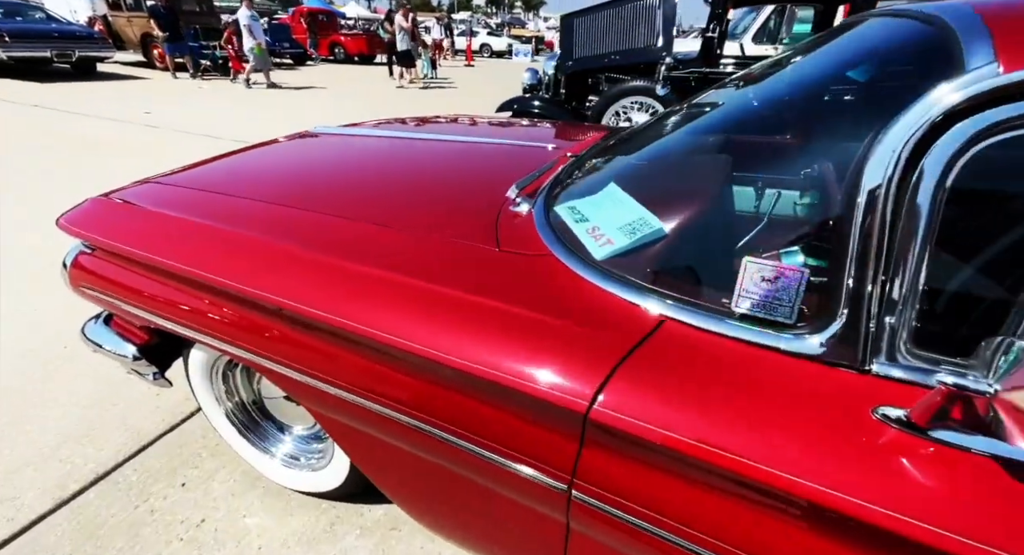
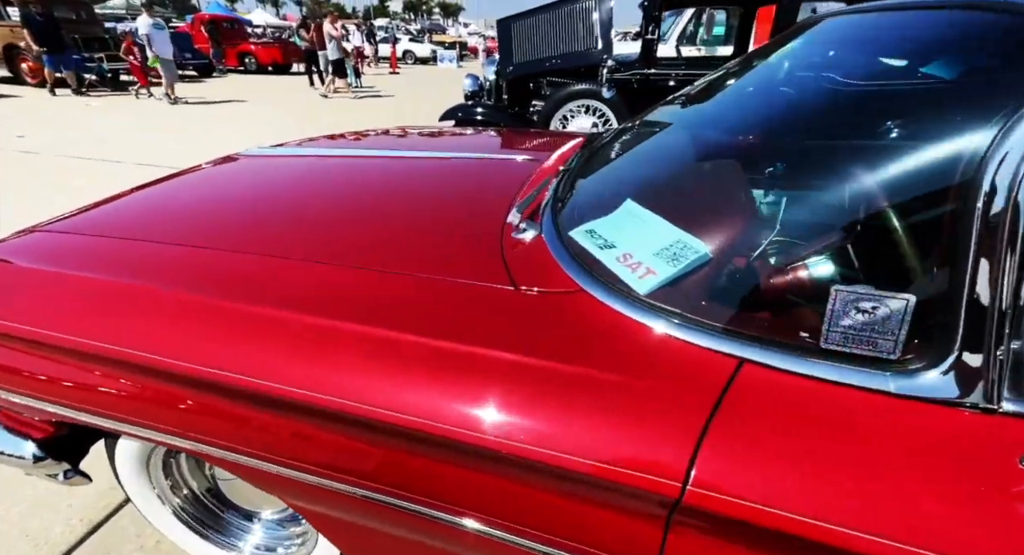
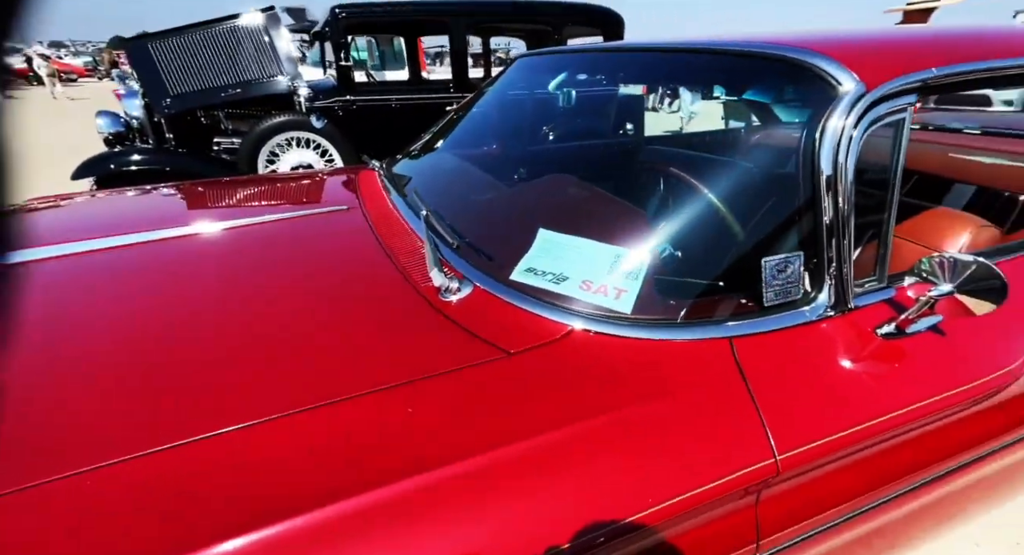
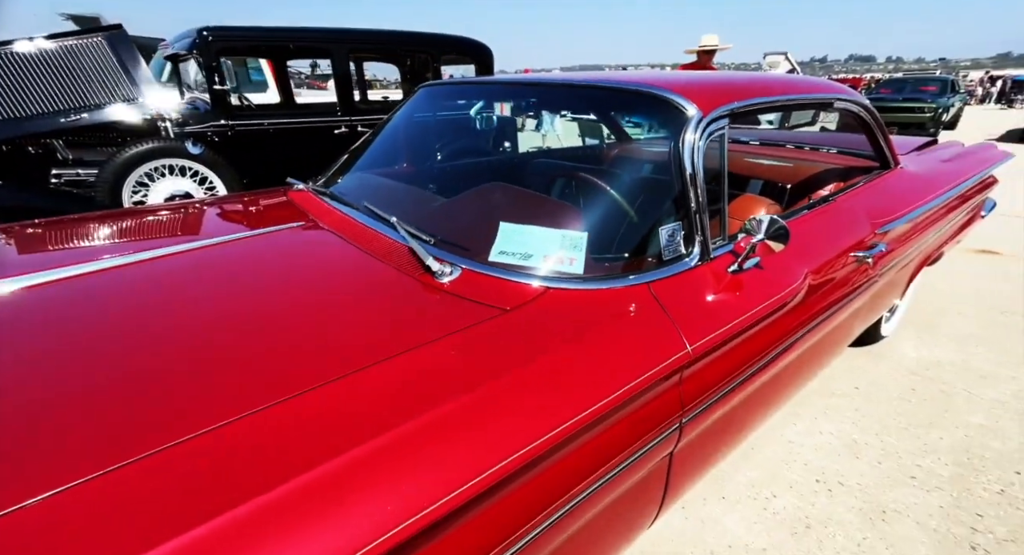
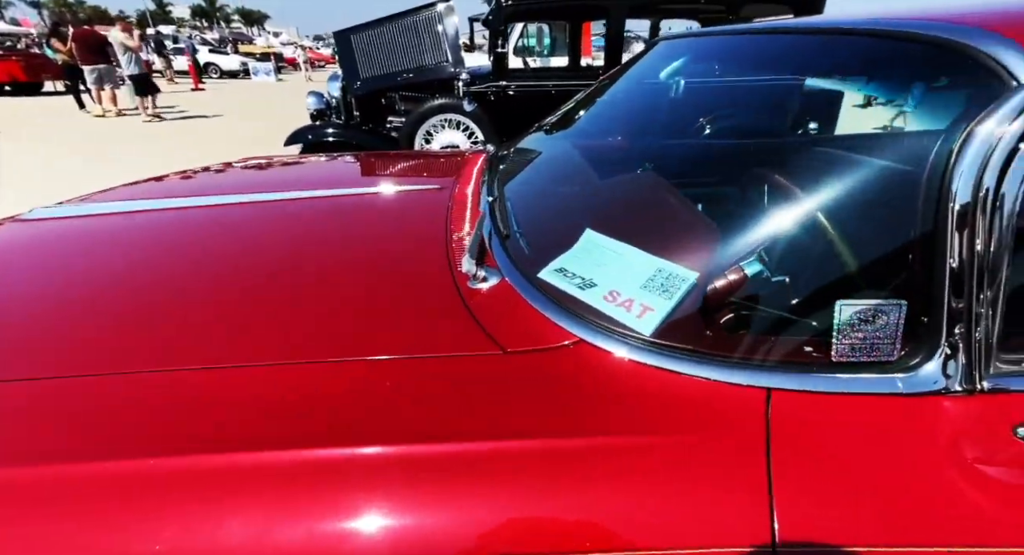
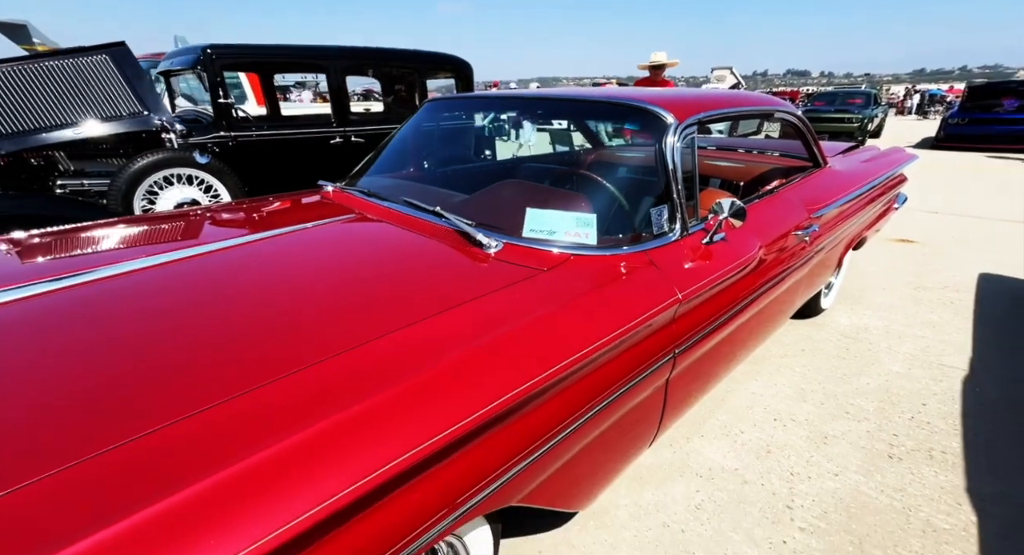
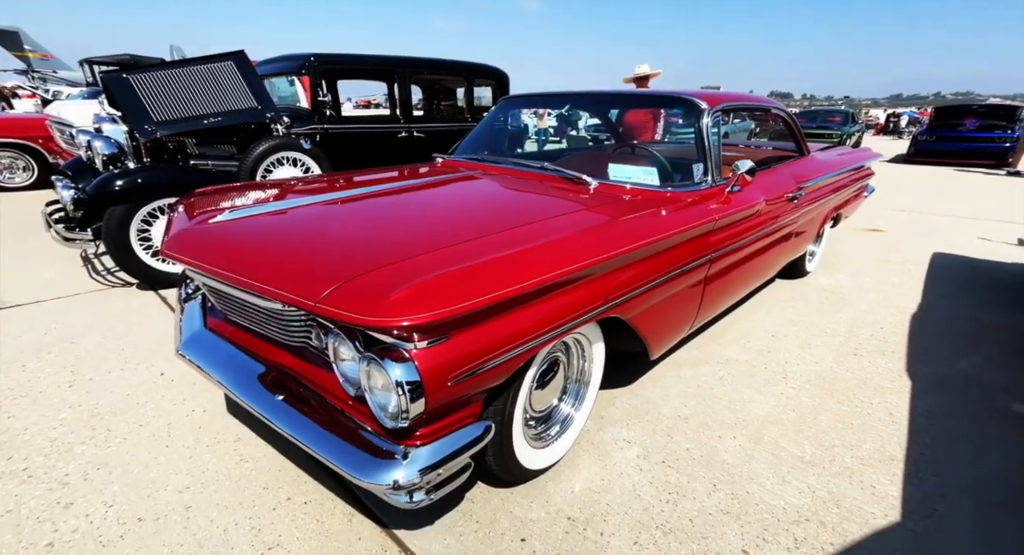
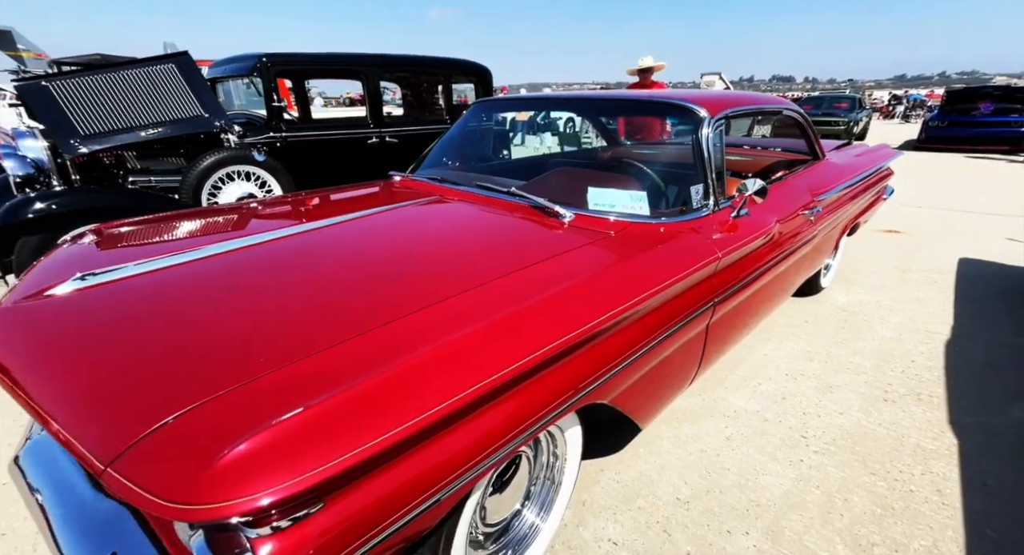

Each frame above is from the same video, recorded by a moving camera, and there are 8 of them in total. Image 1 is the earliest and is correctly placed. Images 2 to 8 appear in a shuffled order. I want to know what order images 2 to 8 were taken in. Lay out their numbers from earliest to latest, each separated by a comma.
2, 5, 3, 4, 6, 8, 7
